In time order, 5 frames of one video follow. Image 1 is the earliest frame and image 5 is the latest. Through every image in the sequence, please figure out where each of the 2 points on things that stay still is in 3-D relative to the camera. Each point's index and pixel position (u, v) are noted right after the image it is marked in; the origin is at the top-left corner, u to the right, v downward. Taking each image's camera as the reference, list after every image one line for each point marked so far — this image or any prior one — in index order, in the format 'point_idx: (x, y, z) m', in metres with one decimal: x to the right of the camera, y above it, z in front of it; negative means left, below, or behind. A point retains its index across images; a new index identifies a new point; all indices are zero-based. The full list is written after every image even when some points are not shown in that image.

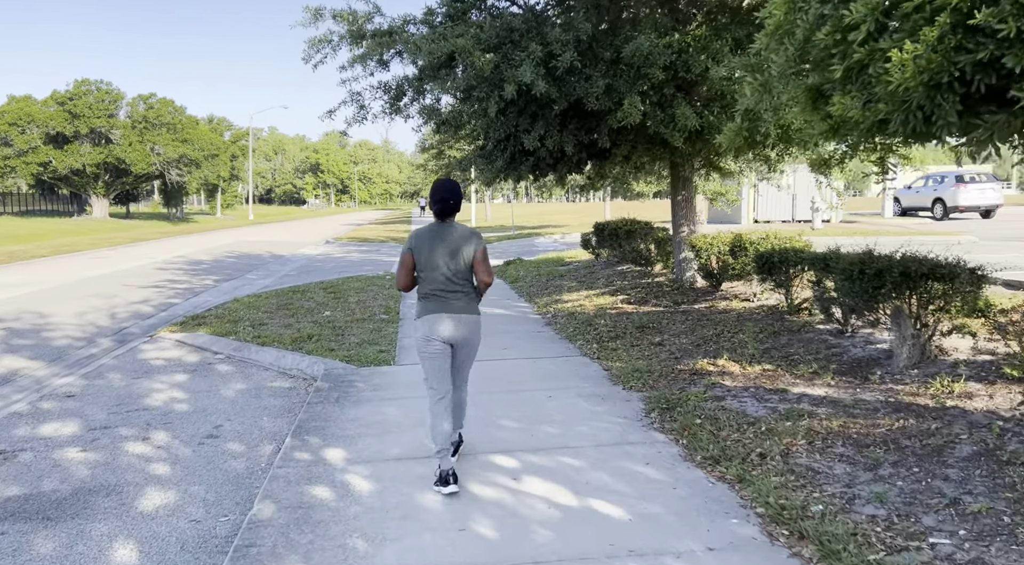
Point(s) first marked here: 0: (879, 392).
0: (+2.4, -0.7, +4.9) m
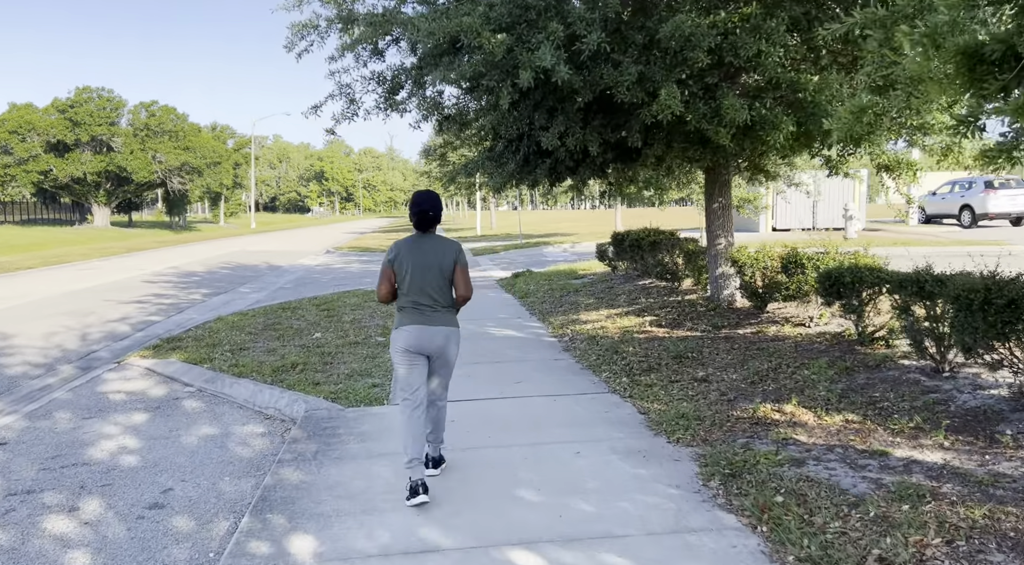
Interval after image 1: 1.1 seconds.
0: (+2.5, -0.9, +3.7) m
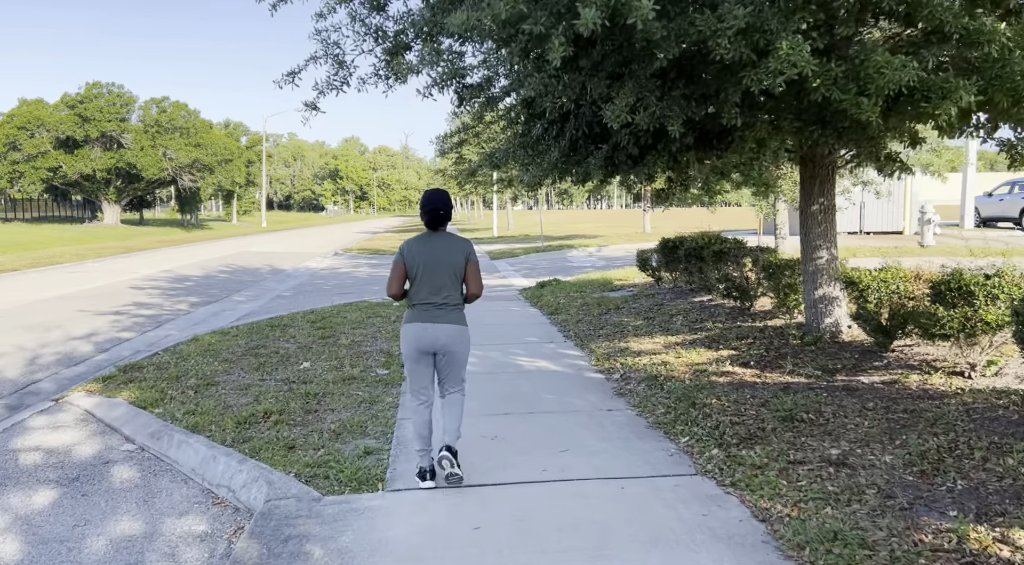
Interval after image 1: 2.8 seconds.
0: (+2.8, -1.1, +1.8) m
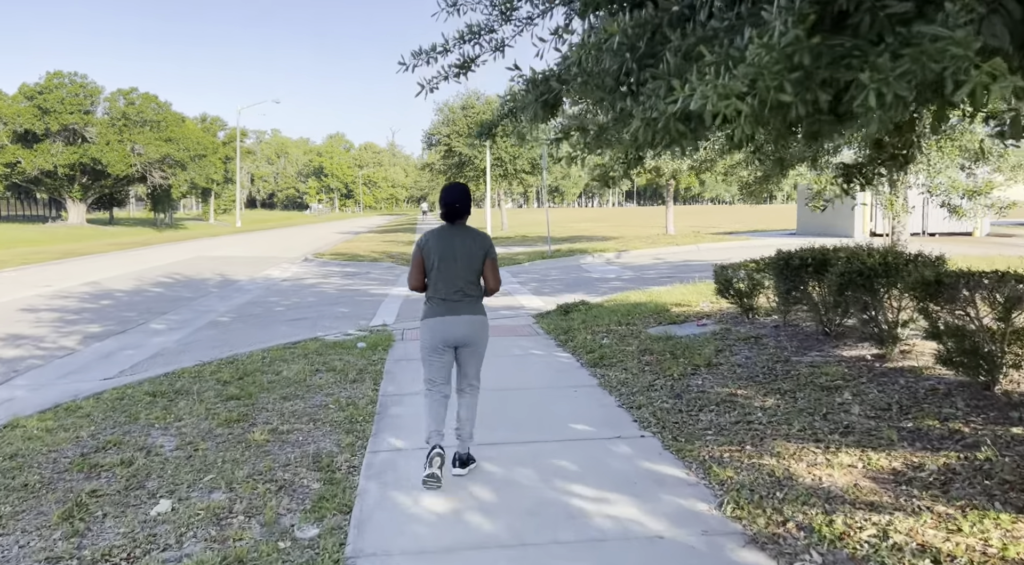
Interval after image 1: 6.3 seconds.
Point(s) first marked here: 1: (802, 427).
0: (+3.2, -1.5, -2.0) m
1: (+1.8, -0.9, +4.6) m
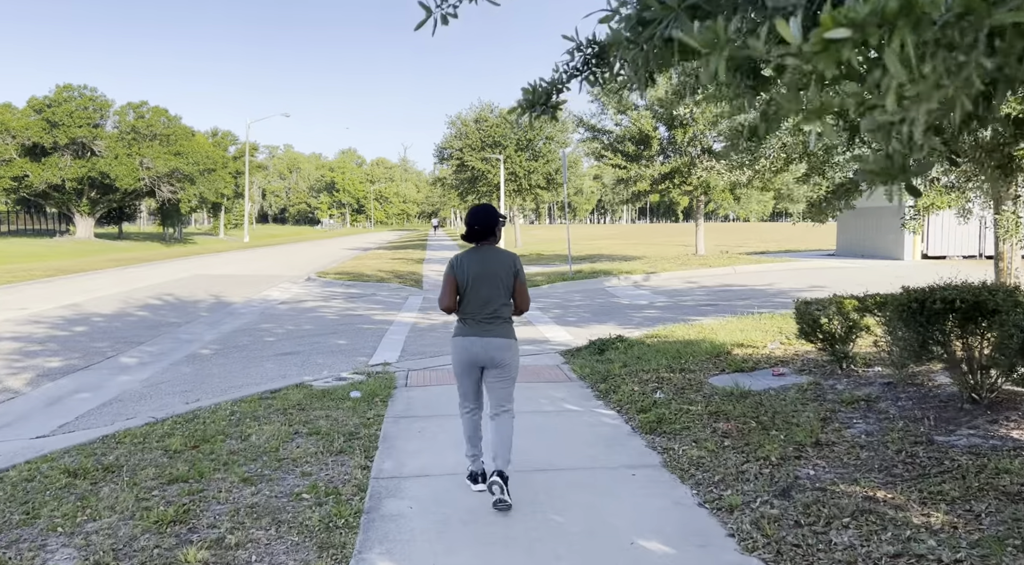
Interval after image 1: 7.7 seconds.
0: (+3.3, -1.6, -3.7) m
1: (+2.0, -1.2, +3.0) m
